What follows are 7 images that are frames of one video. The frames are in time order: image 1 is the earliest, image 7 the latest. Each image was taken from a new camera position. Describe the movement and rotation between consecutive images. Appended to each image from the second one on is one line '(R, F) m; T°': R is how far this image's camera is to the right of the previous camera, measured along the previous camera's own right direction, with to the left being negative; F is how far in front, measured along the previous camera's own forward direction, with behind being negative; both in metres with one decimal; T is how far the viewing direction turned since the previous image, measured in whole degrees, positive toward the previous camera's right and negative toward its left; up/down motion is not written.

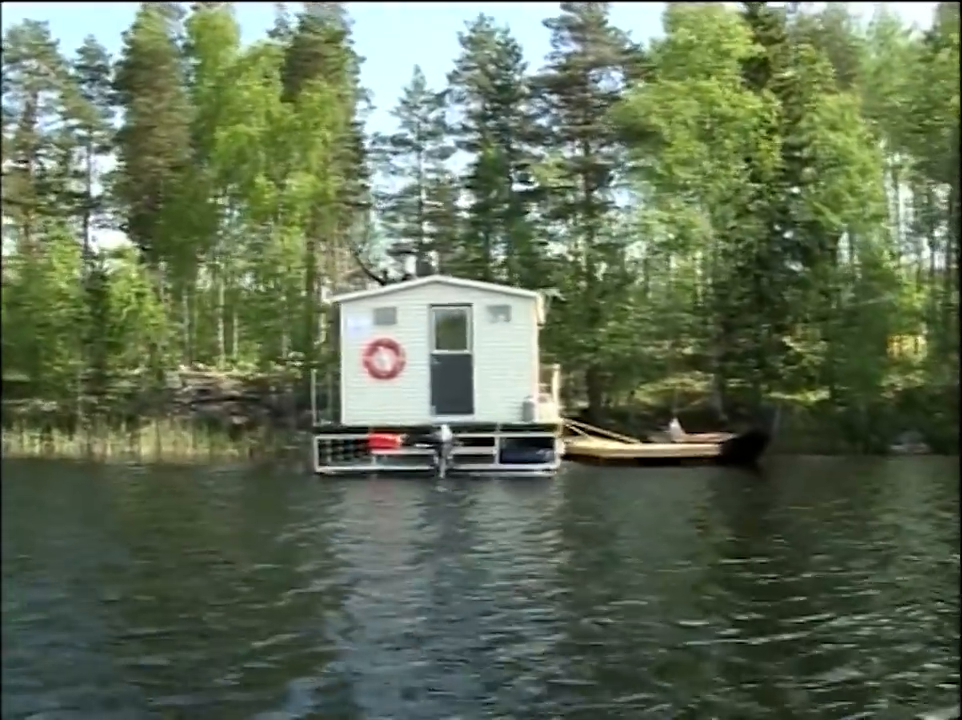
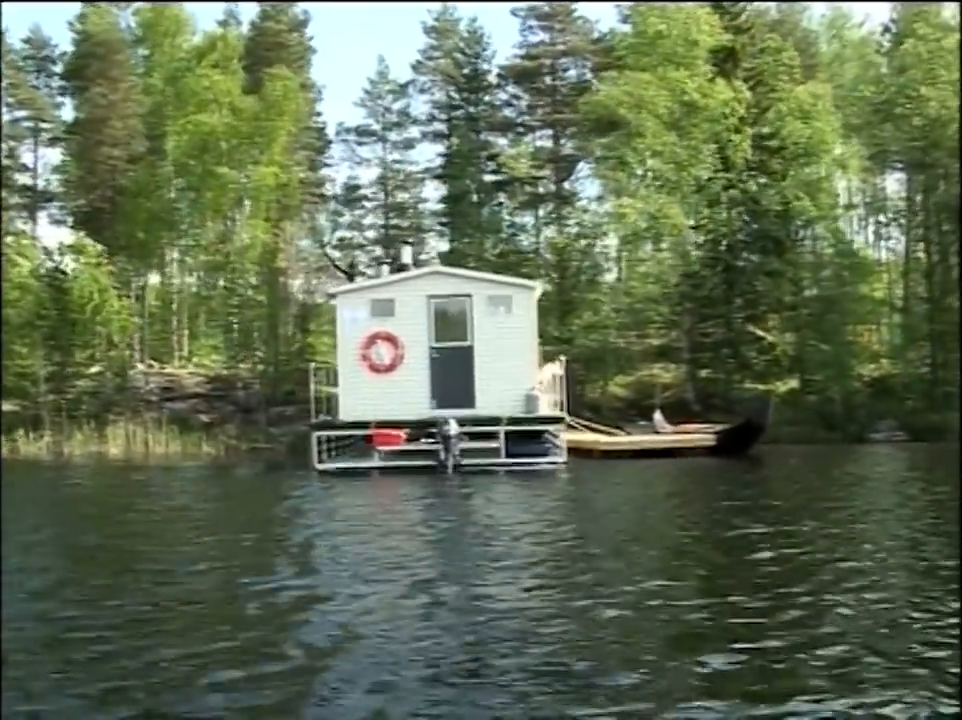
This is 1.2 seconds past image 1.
(-0.7, +0.3) m; +3°
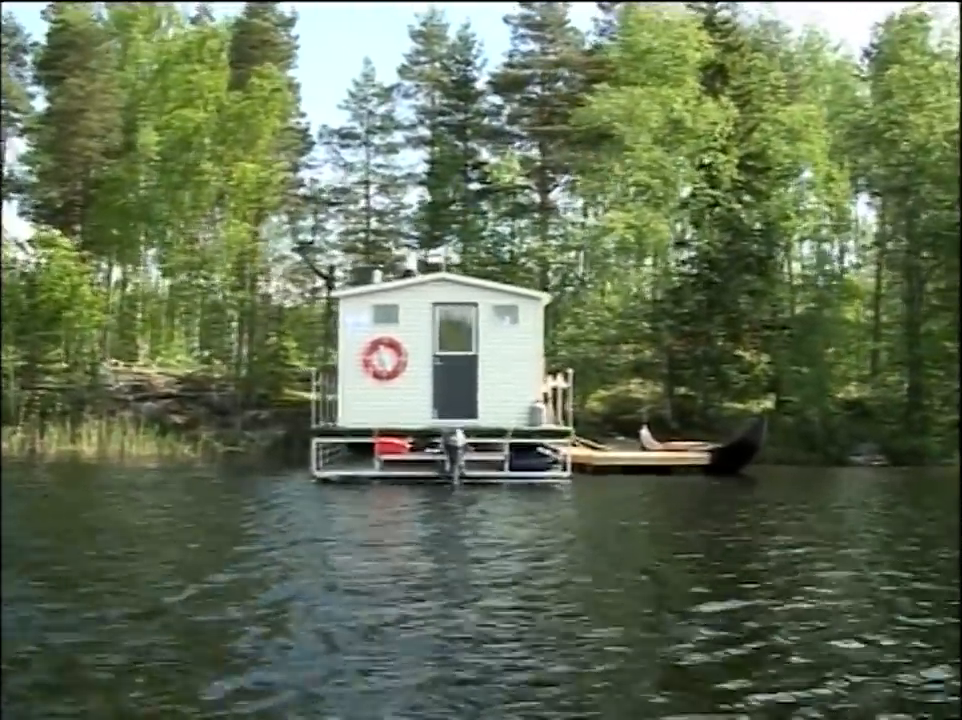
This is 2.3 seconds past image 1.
(-0.5, +0.2) m; +3°
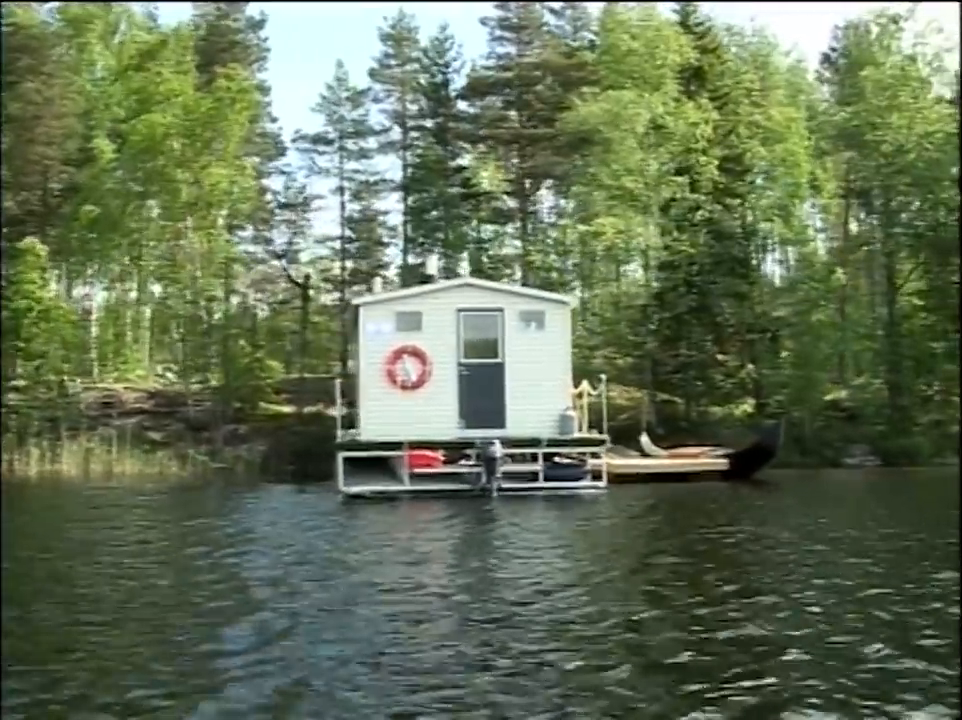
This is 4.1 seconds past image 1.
(-0.9, +0.4) m; +4°
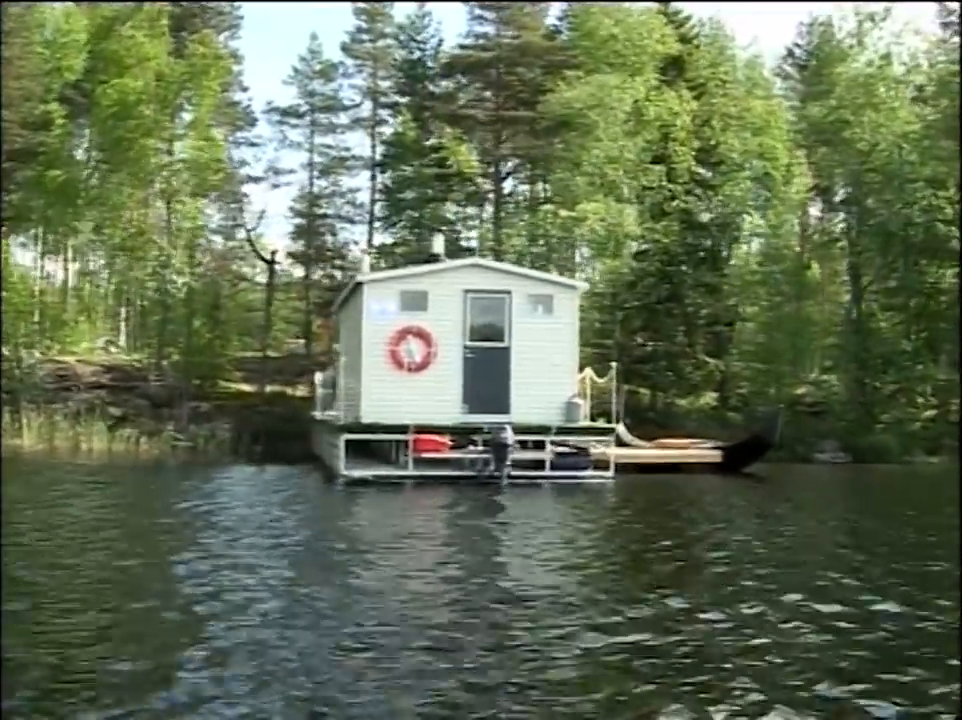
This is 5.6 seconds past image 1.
(-0.7, +0.3) m; +4°
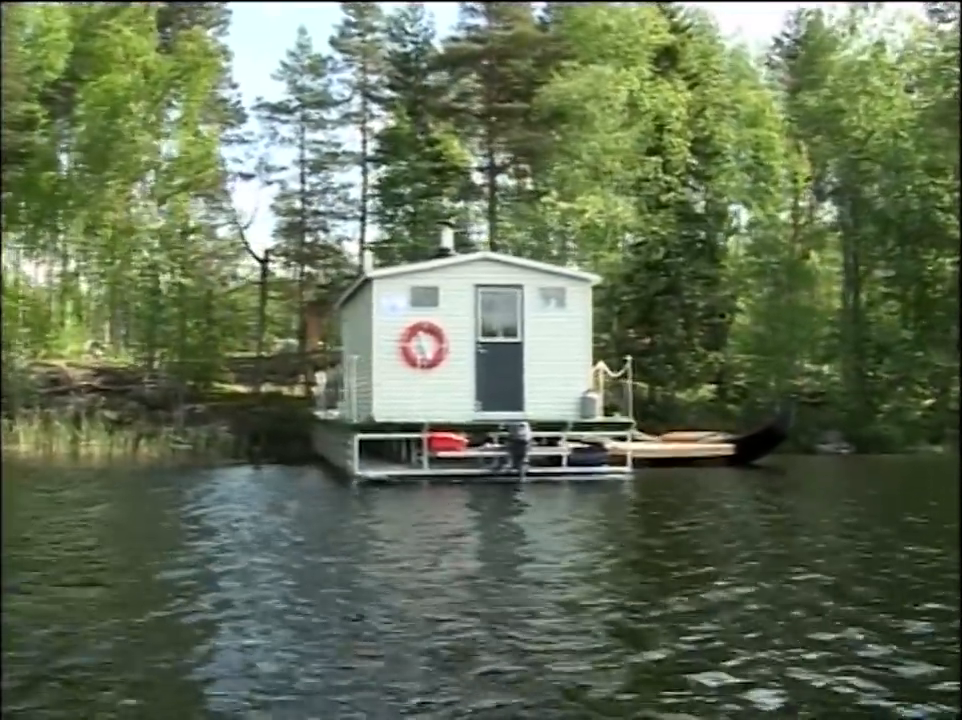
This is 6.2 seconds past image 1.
(-0.3, +0.2) m; +1°
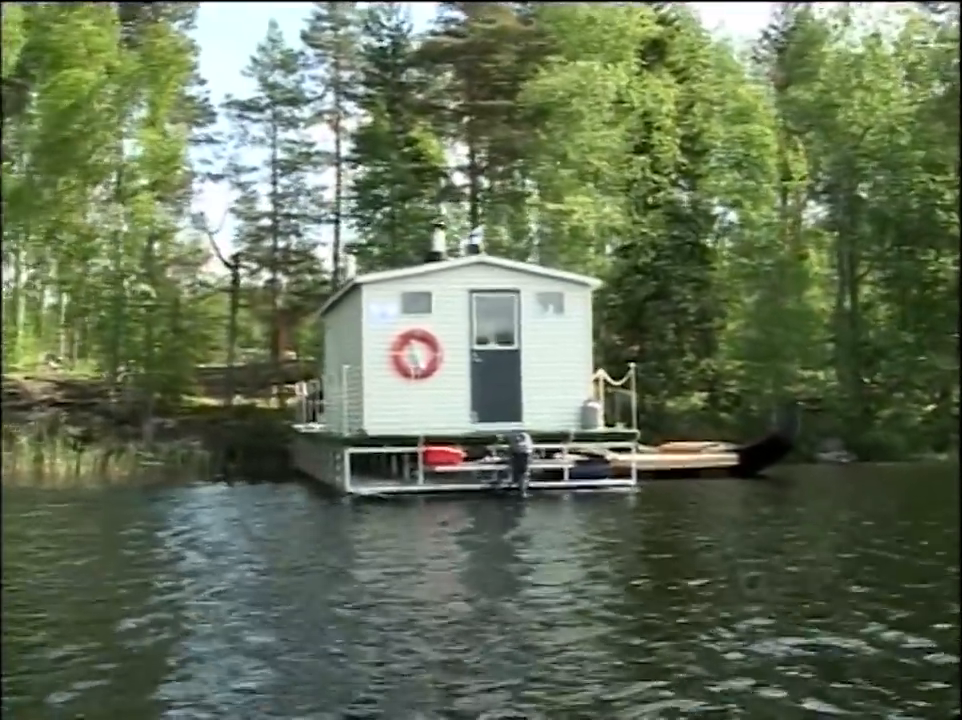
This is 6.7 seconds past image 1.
(-0.2, +0.8) m; +2°
